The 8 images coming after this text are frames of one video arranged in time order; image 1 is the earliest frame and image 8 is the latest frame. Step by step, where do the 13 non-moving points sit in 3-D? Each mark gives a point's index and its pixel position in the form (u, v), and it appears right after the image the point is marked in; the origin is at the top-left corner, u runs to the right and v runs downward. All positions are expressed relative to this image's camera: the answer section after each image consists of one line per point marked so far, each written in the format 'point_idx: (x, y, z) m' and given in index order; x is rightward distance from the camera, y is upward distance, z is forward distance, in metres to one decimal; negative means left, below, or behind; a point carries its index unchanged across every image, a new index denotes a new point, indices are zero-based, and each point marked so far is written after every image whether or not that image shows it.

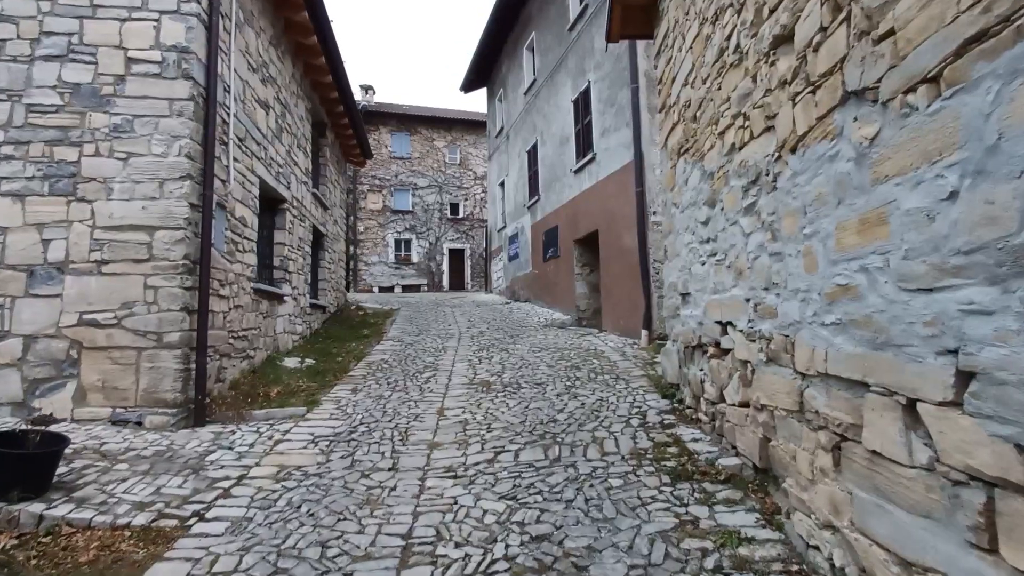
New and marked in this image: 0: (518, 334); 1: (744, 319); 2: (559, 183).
0: (+0.1, -0.7, +8.1) m
1: (+1.1, -0.2, +2.8) m
2: (+0.8, +1.9, +10.3) m
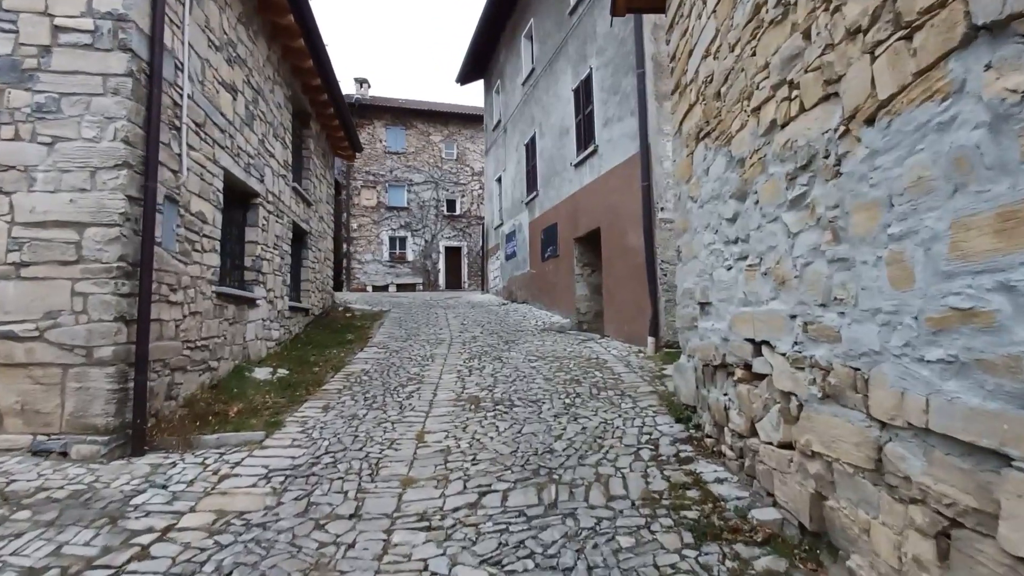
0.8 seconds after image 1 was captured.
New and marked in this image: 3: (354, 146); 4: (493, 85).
0: (0.0, -0.7, +7.5) m
1: (+1.1, -0.2, +2.3) m
2: (+0.8, +1.8, +9.7) m
3: (-3.1, +2.8, +11.4) m
4: (-0.5, +5.1, +14.5) m
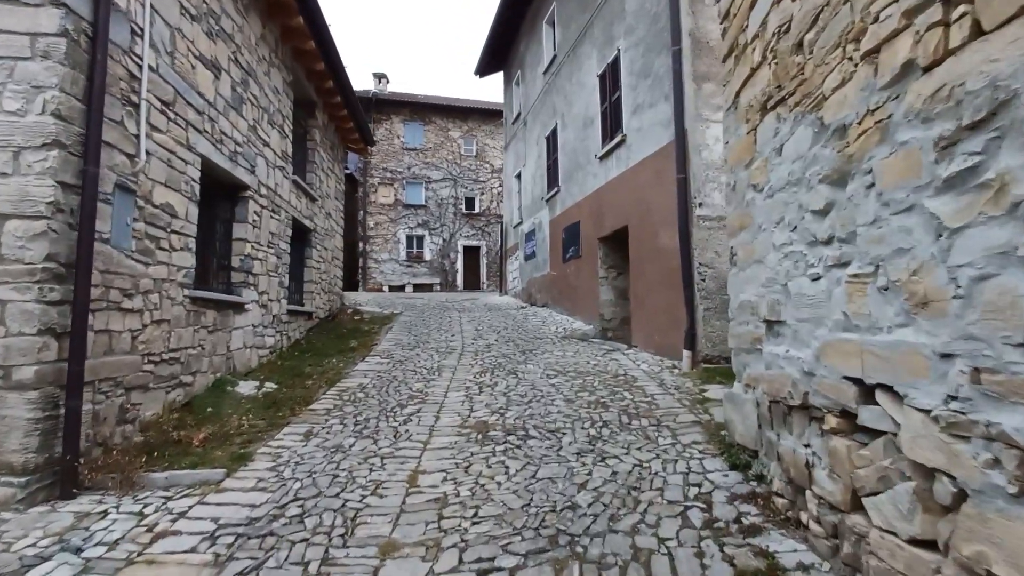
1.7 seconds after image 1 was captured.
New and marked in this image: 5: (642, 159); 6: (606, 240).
0: (+0.2, -0.7, +6.8) m
1: (+1.1, -0.3, +1.5) m
2: (+1.1, +1.8, +8.9) m
3: (-2.7, +2.7, +10.8) m
4: (0.0, +5.0, +13.8) m
5: (+1.5, +1.5, +6.8) m
6: (+1.3, +0.7, +8.2) m
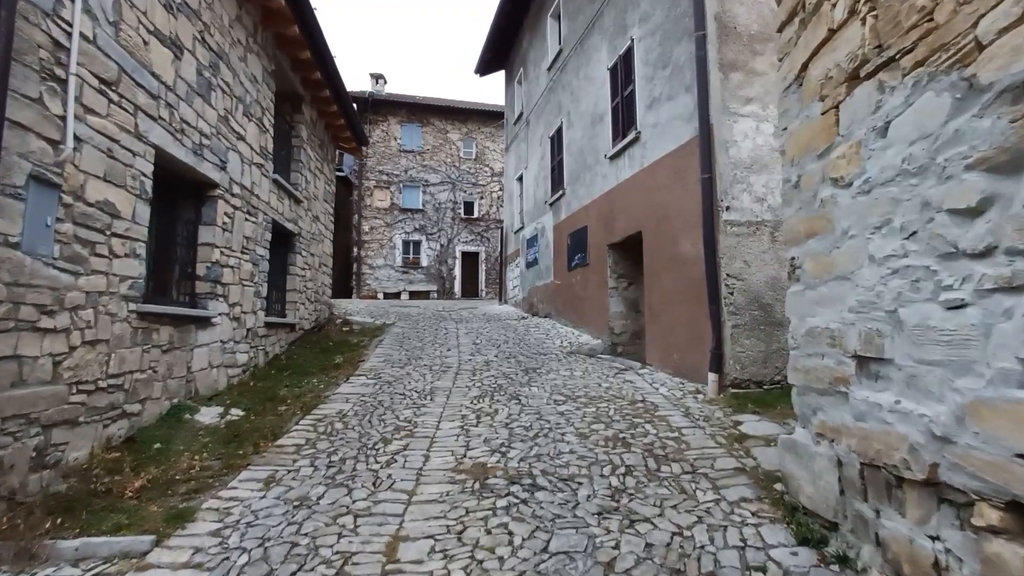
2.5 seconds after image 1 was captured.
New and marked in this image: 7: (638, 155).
0: (+0.3, -0.9, +6.1) m
1: (+1.1, -0.3, +0.8) m
2: (+1.1, +1.6, +8.3) m
3: (-2.7, +2.6, +10.1) m
4: (+0.1, +4.8, +13.1) m
5: (+1.6, +1.4, +6.2) m
6: (+1.3, +0.5, +7.5) m
7: (+1.5, +1.5, +6.7) m
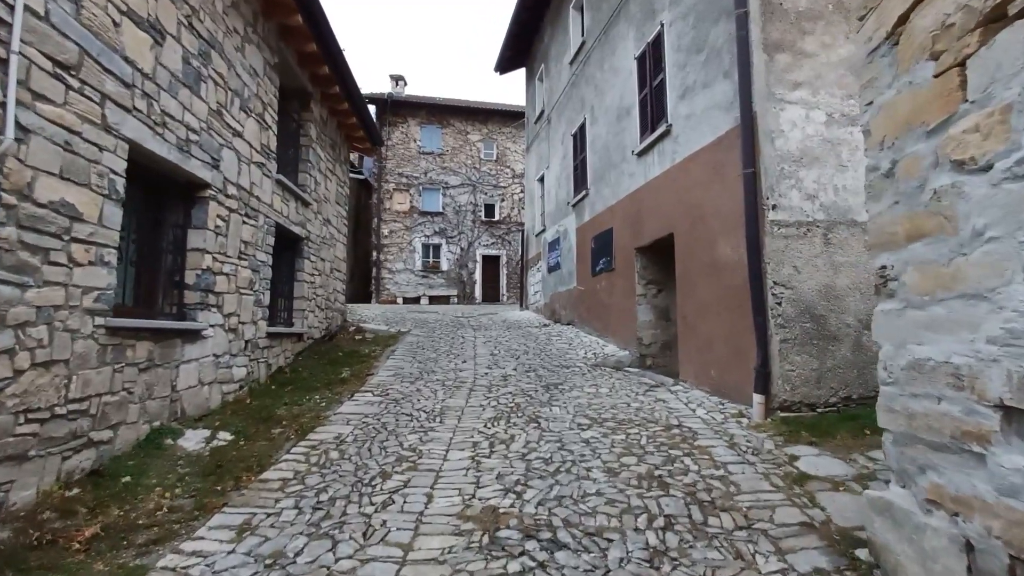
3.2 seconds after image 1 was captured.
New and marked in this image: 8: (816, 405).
0: (+0.4, -0.9, +5.6) m
1: (+1.1, -0.4, +0.3) m
2: (+1.4, +1.5, +7.7) m
3: (-2.3, +2.5, +9.7) m
4: (+0.5, +4.7, +12.6) m
5: (+1.8, +1.3, +5.6) m
6: (+1.6, +0.4, +6.9) m
7: (+1.7, +1.5, +6.2) m
8: (+2.3, -0.9, +4.4) m
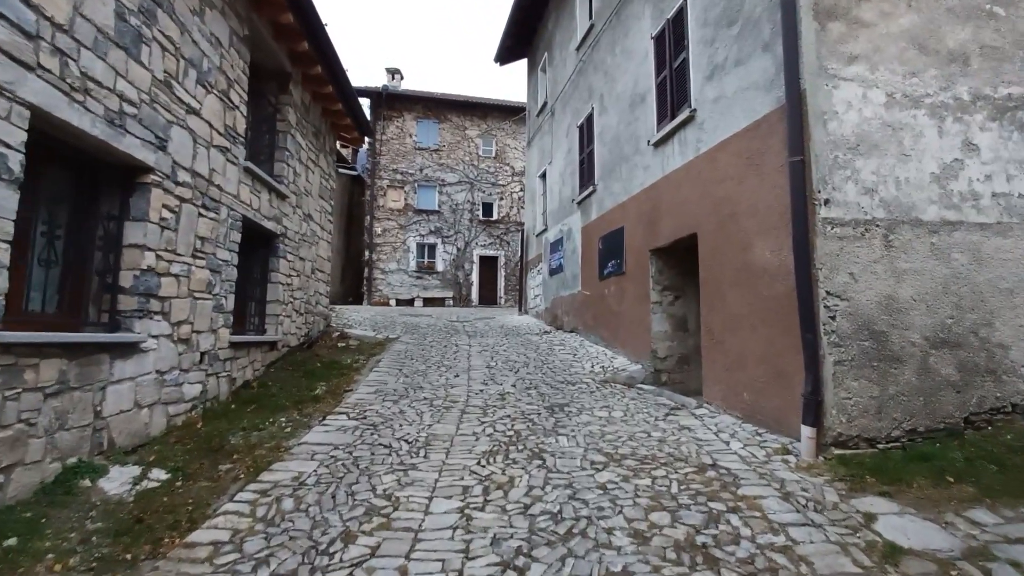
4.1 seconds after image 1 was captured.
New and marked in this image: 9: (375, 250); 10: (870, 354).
0: (+0.4, -1.0, +4.8) m
1: (+1.1, -0.5, -0.5) m
2: (+1.4, +1.5, +7.0) m
3: (-2.3, +2.5, +9.0) m
4: (+0.5, +4.6, +11.9) m
5: (+1.8, +1.2, +4.9) m
6: (+1.6, +0.4, +6.2) m
7: (+1.7, +1.4, +5.4) m
8: (+2.3, -1.0, +3.7) m
9: (-4.2, +1.1, +17.5) m
10: (+2.3, -0.4, +3.7) m
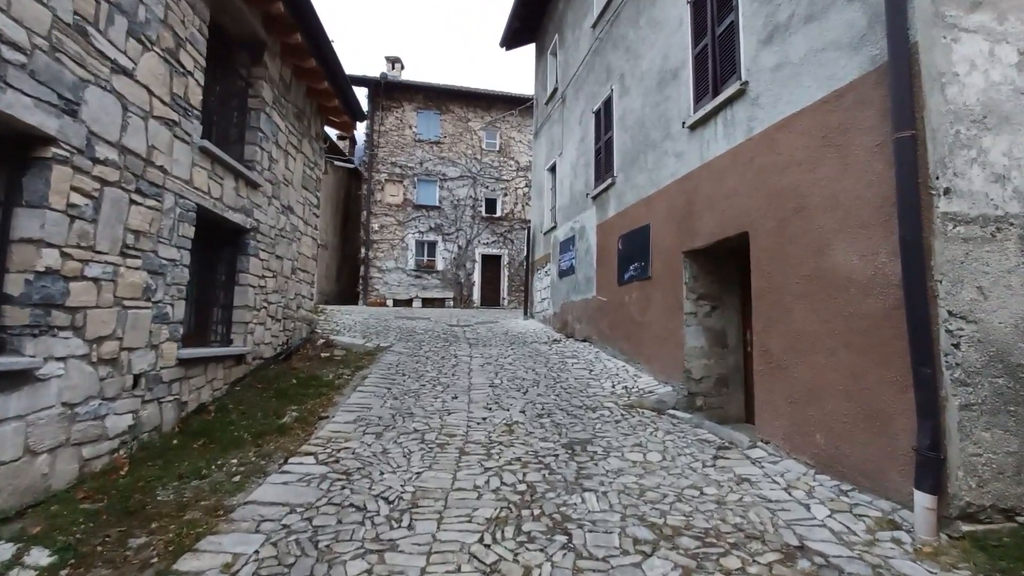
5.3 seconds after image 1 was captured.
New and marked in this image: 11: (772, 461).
0: (+0.5, -1.1, +3.9) m
1: (+1.2, -0.5, -1.4) m
2: (+1.5, +1.4, +6.0) m
3: (-2.2, +2.4, +8.0) m
4: (+0.7, +4.6, +10.9) m
5: (+1.9, +1.2, +3.9) m
6: (+1.7, +0.3, +5.3) m
7: (+1.8, +1.3, +4.5) m
8: (+2.4, -1.1, +2.7) m
9: (-4.0, +1.2, +16.6) m
10: (+2.4, -0.5, +2.8) m
11: (+1.7, -1.1, +3.8) m
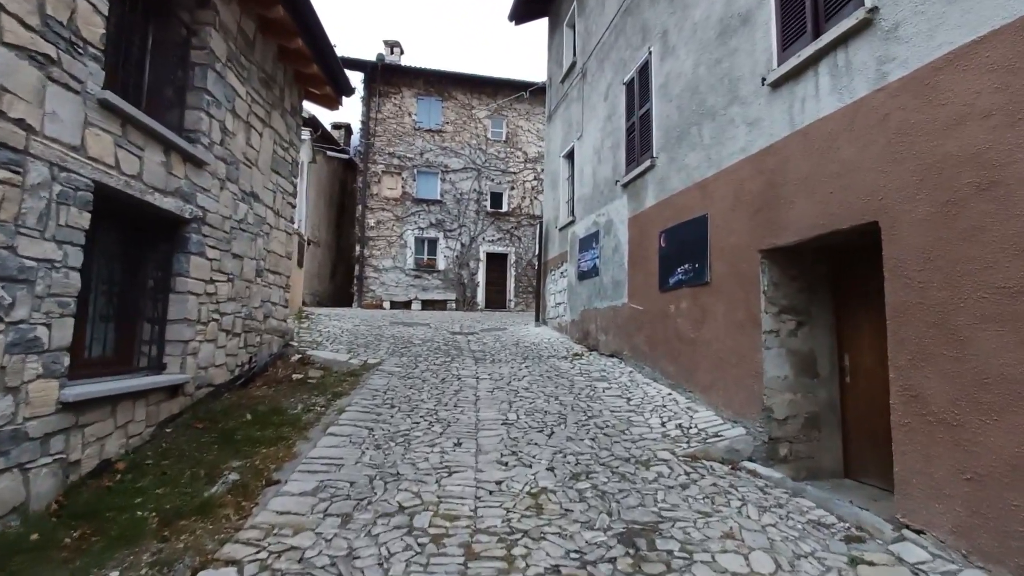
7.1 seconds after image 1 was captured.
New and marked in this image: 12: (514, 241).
0: (+0.6, -1.1, +2.6) m
1: (+1.3, -0.6, -2.7) m
2: (+1.6, +1.3, +4.7) m
3: (-2.0, +2.4, +6.7) m
4: (+0.9, +4.5, +9.6) m
5: (+2.0, +1.1, +2.6) m
6: (+1.8, +0.2, +3.9) m
7: (+1.9, +1.2, +3.2) m
8: (+2.5, -1.1, +1.4) m
9: (-3.8, +1.1, +15.3) m
10: (+2.5, -0.6, +1.5) m
11: (+1.8, -1.2, +2.4) m
12: (0.0, +1.3, +16.5) m
